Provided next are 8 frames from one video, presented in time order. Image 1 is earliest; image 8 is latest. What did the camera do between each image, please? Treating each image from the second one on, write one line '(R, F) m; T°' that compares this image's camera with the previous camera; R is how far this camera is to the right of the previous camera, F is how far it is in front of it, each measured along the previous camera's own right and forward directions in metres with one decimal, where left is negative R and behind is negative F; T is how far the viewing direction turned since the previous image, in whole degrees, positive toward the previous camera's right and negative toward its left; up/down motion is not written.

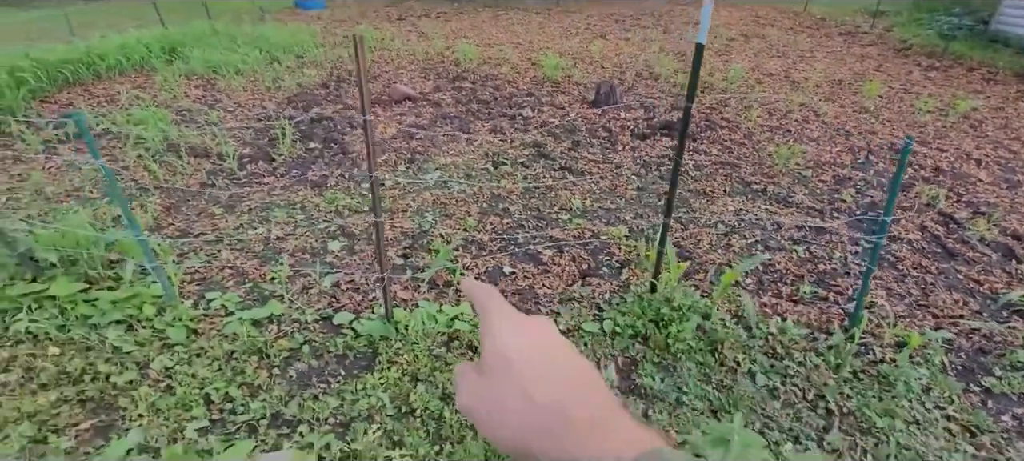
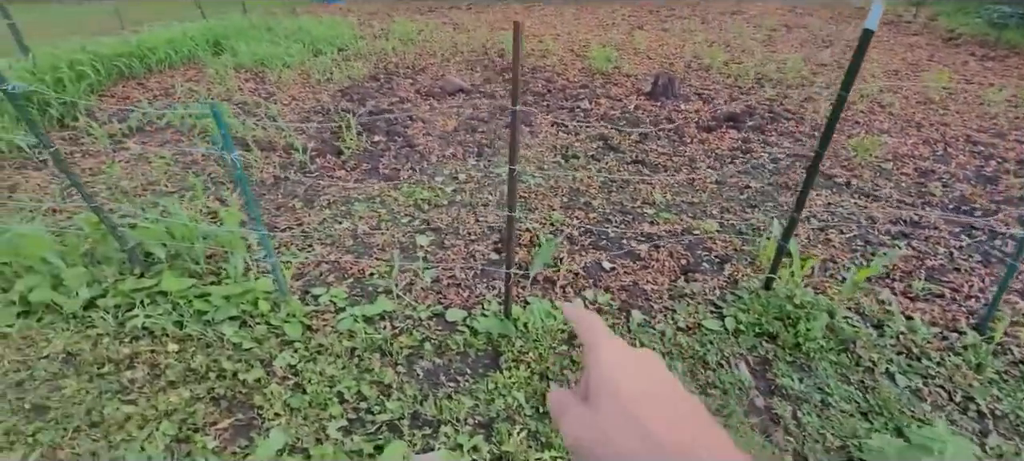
(-0.5, +0.1) m; -1°
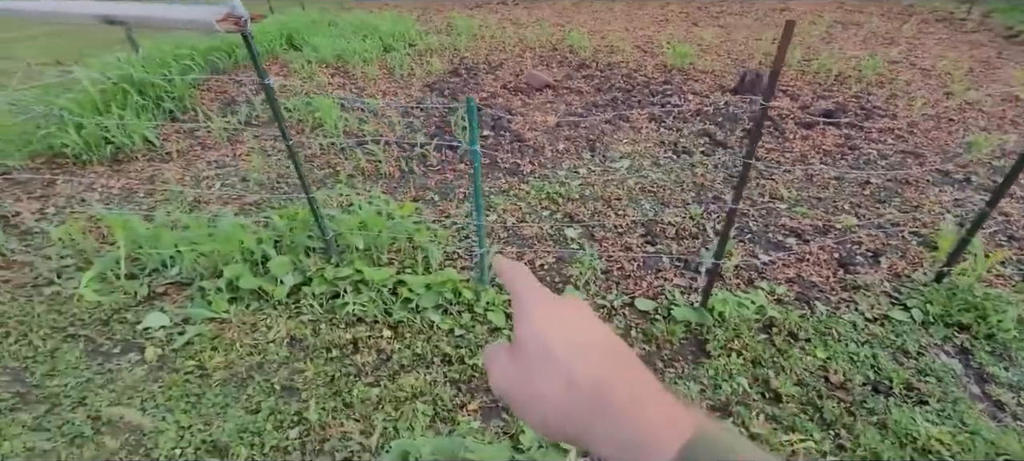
(-0.9, -0.1) m; 0°
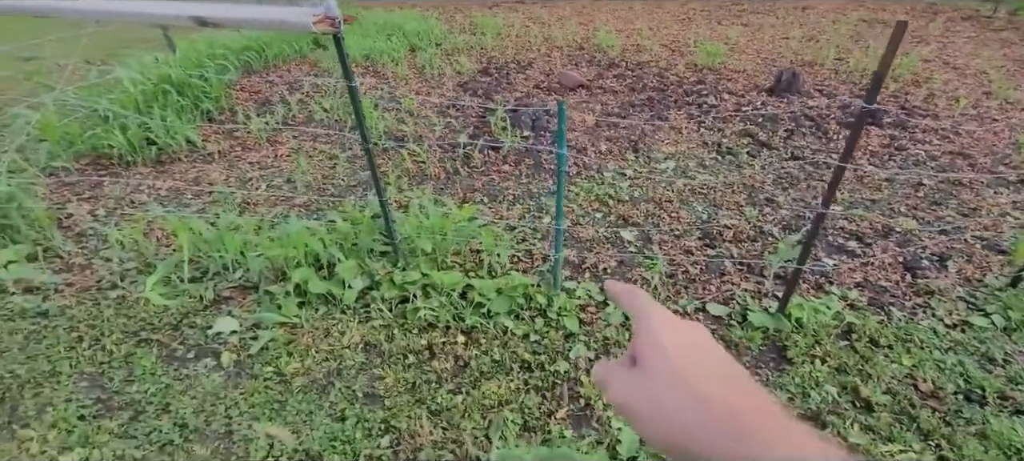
(-0.3, 0.0) m; 0°
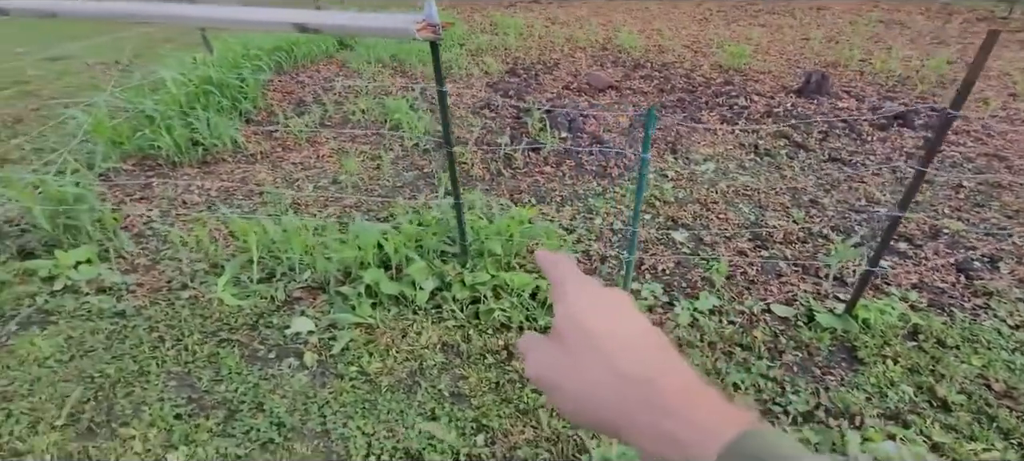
(-0.4, 0.0) m; 0°
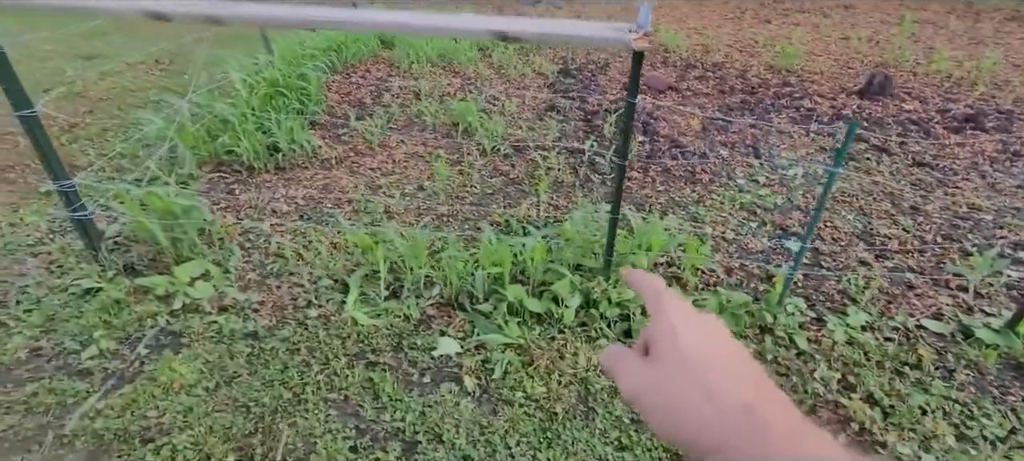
(-0.8, +0.1) m; +1°
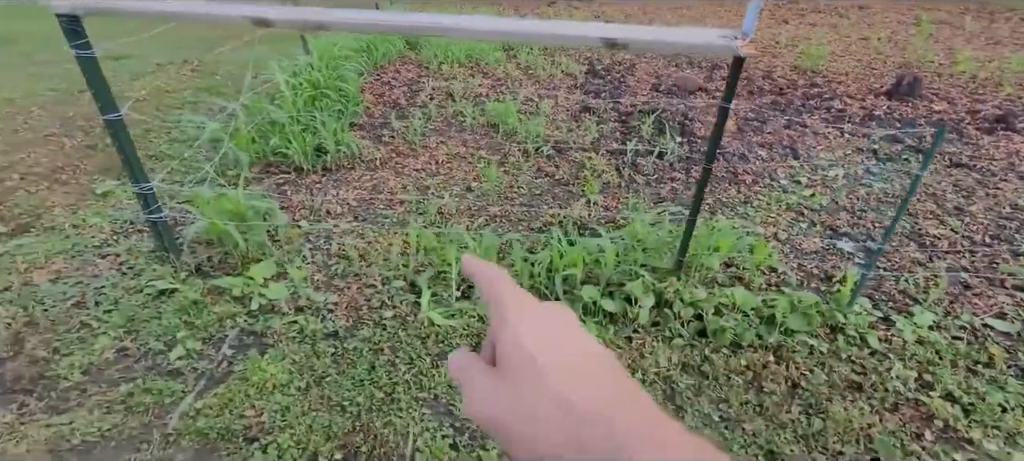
(-0.4, 0.0) m; 0°
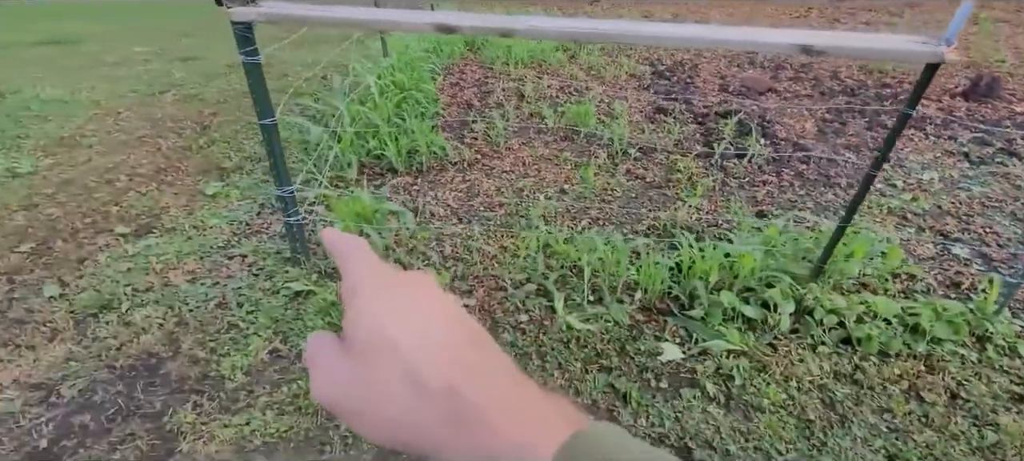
(-0.6, 0.0) m; -1°
